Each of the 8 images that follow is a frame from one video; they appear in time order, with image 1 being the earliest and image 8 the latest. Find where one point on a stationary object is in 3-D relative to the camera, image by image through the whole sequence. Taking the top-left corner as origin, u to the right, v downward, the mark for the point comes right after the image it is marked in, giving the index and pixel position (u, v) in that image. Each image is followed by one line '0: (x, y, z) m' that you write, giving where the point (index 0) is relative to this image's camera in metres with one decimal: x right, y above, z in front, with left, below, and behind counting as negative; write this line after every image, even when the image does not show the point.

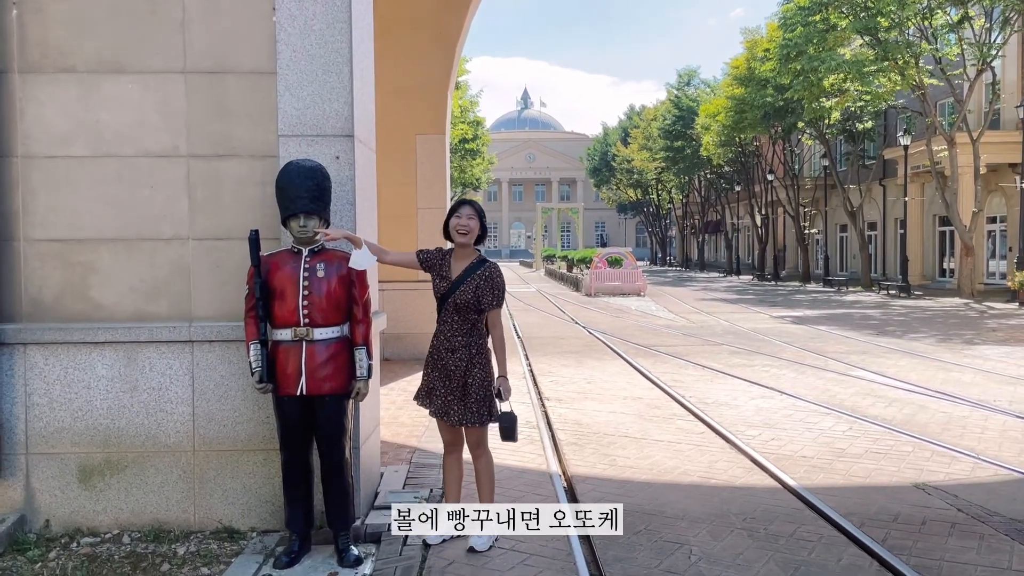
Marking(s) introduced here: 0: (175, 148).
0: (-1.9, +0.8, +4.8) m
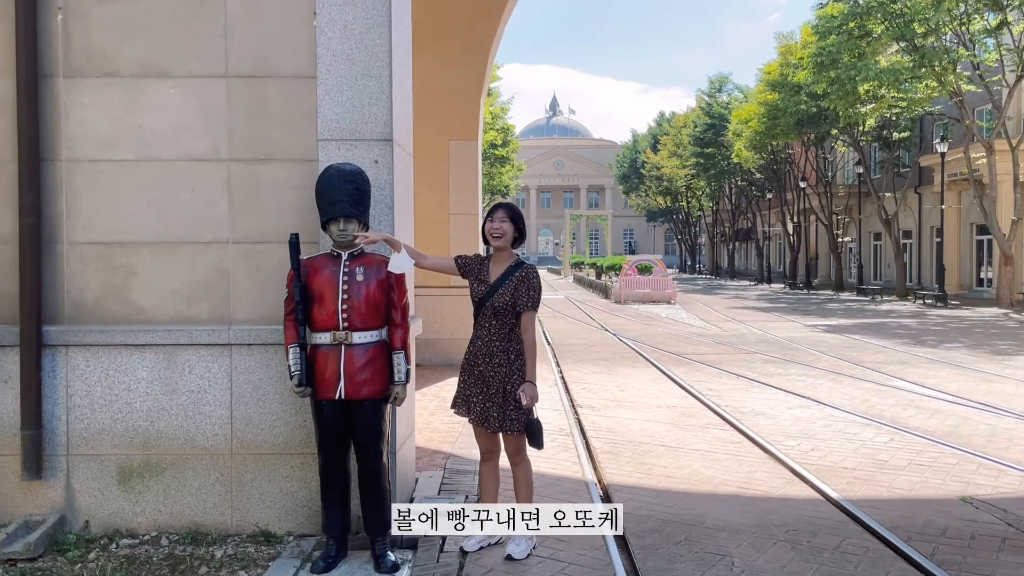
0: (-1.7, +0.8, +4.8) m
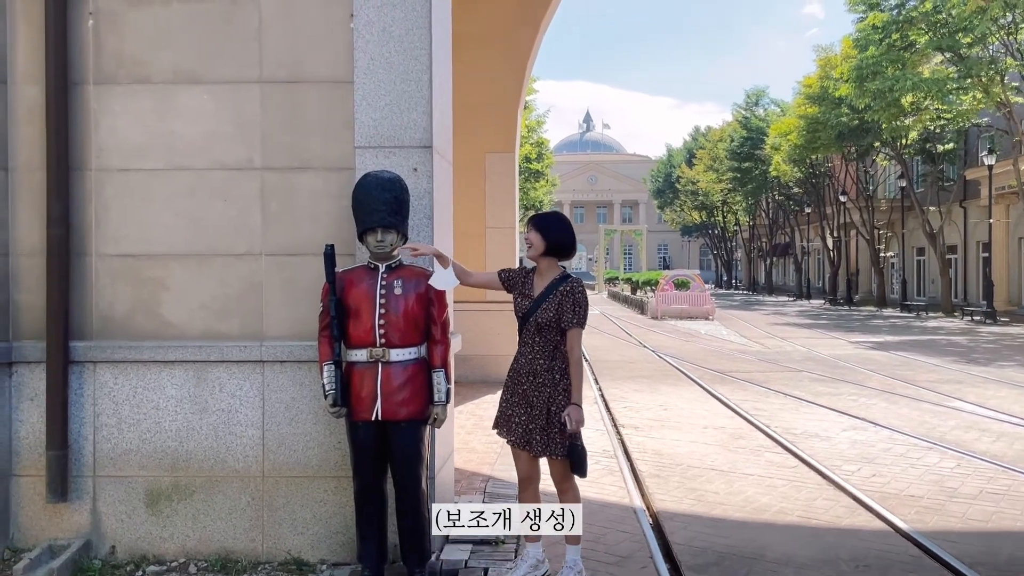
0: (-1.5, +0.7, +4.6) m
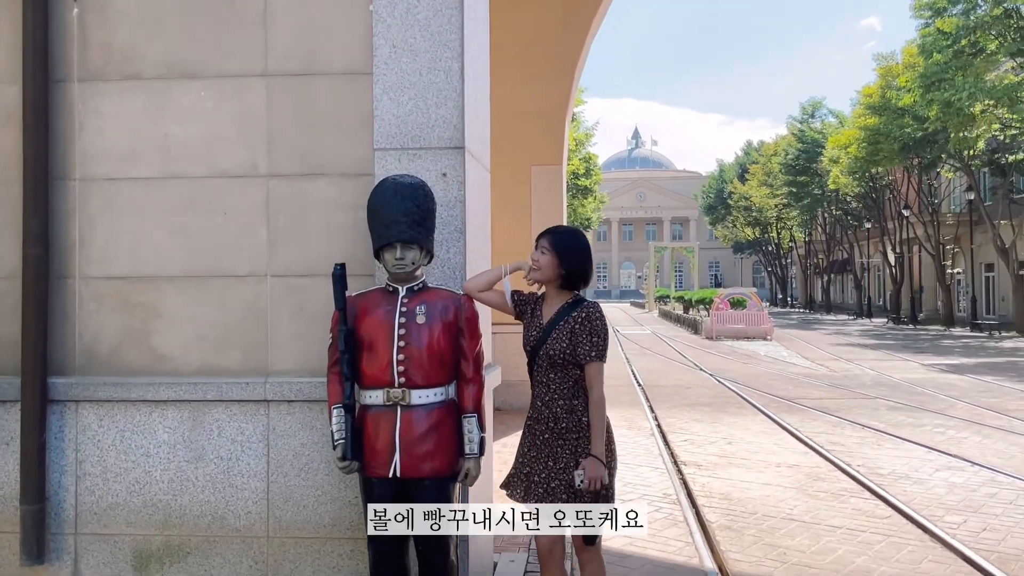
0: (-1.2, +0.6, +4.0) m
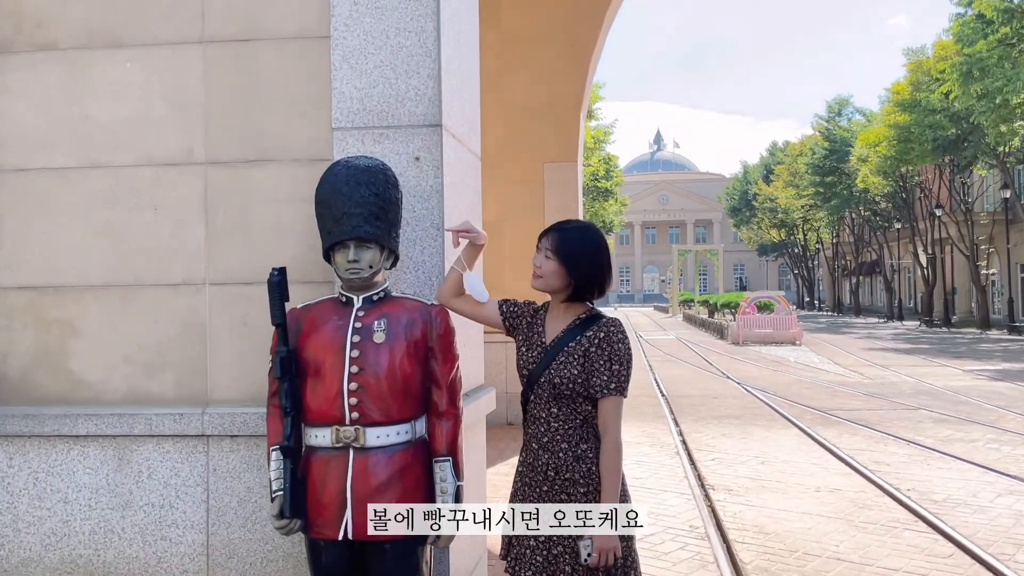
0: (-1.3, +0.5, +3.3) m
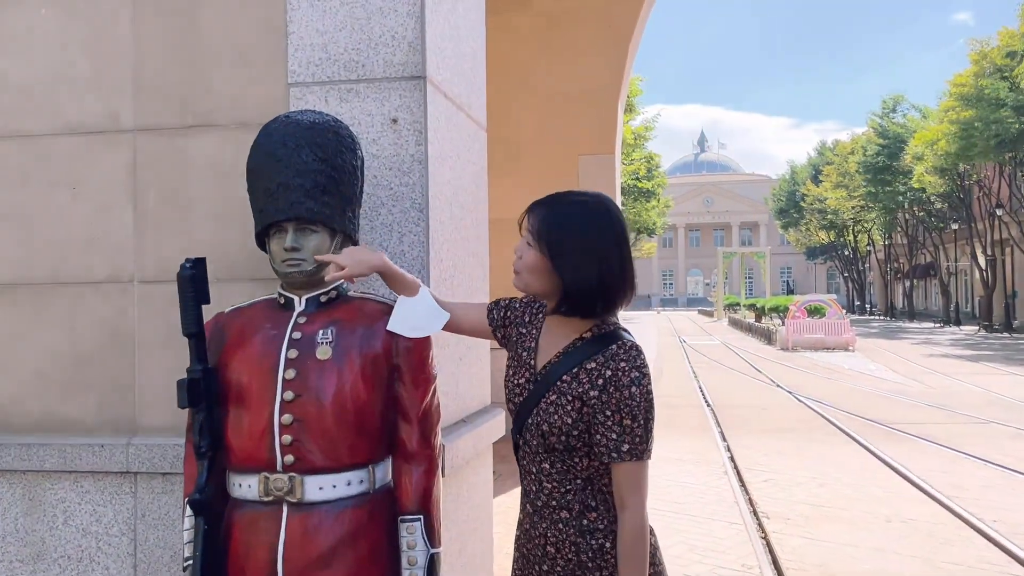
0: (-1.3, +0.5, +2.6) m
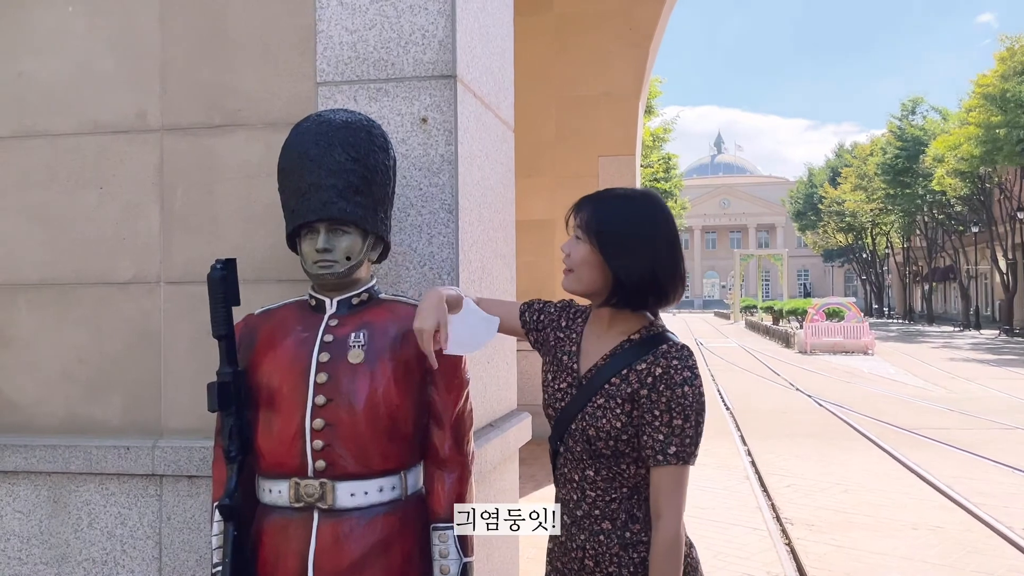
0: (-1.2, +0.5, +2.6) m
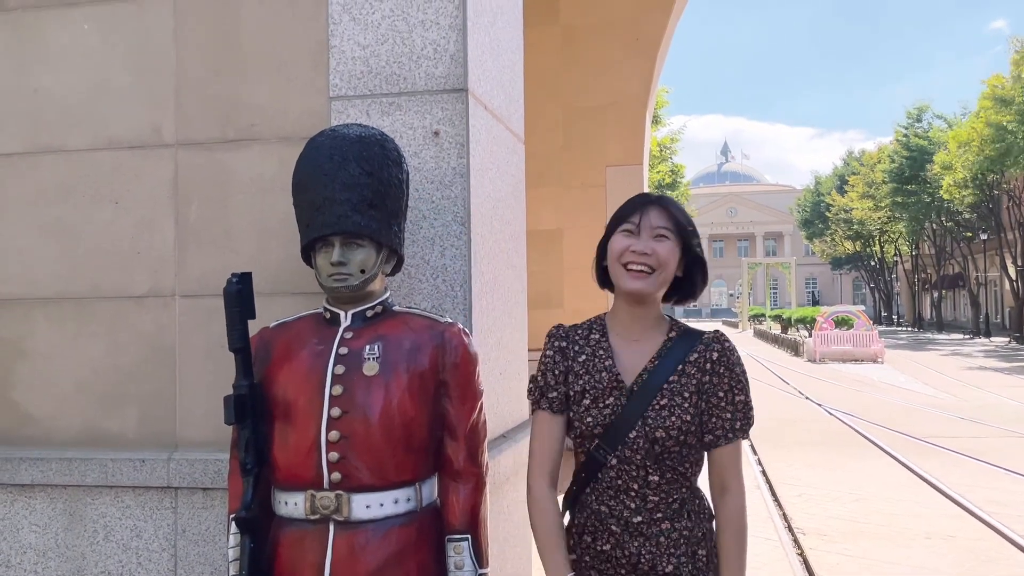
0: (-1.1, +0.5, +2.6) m
